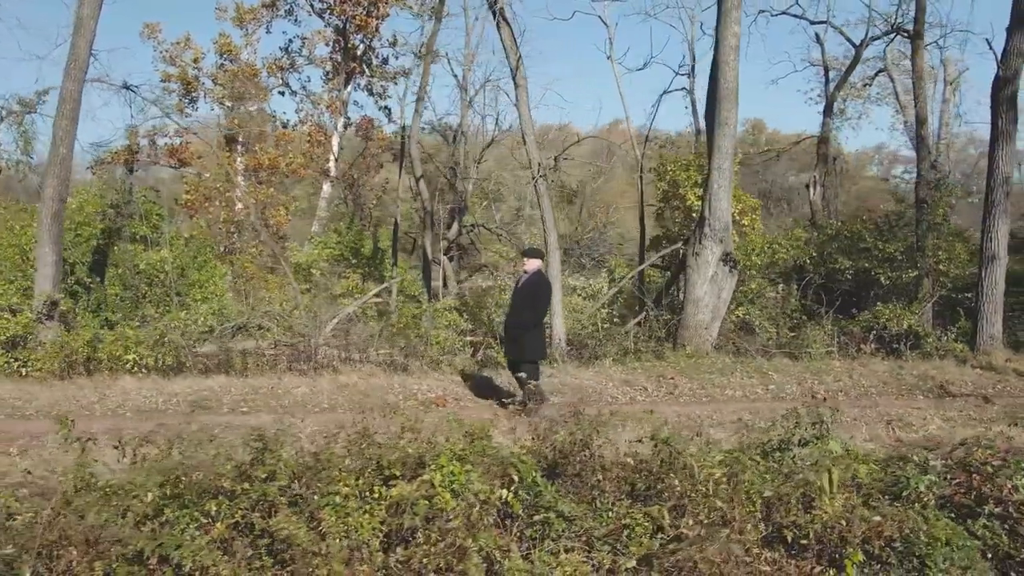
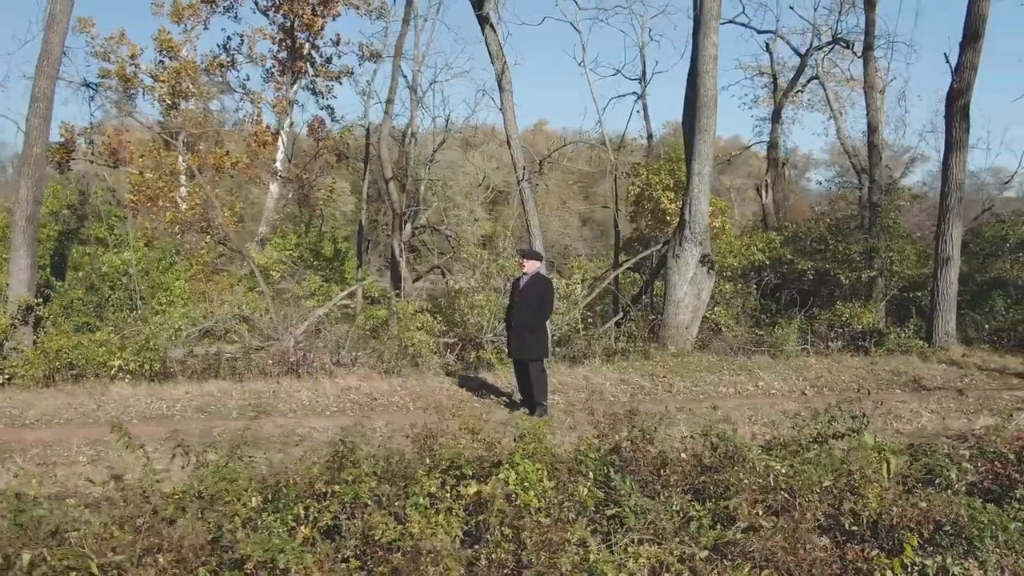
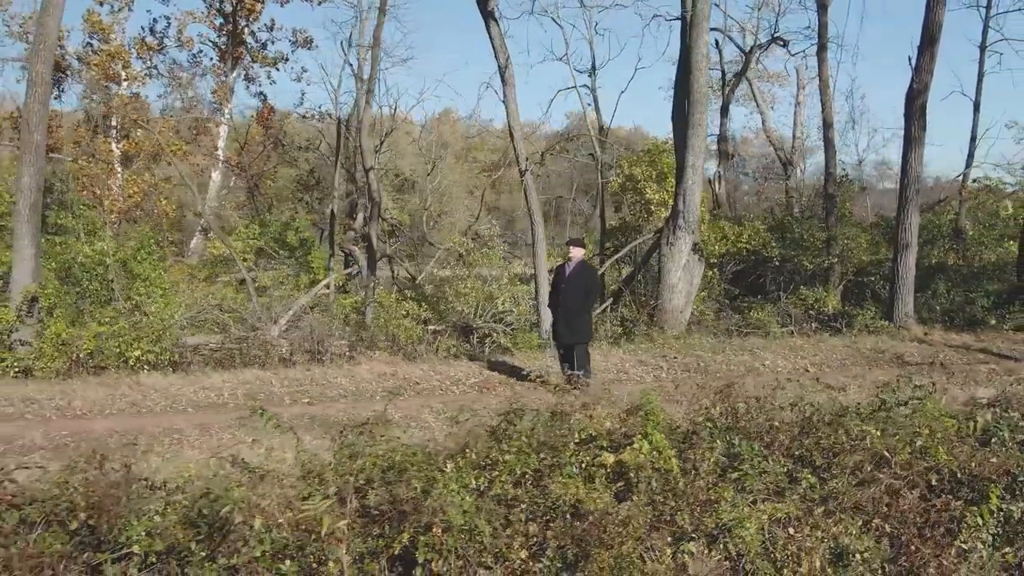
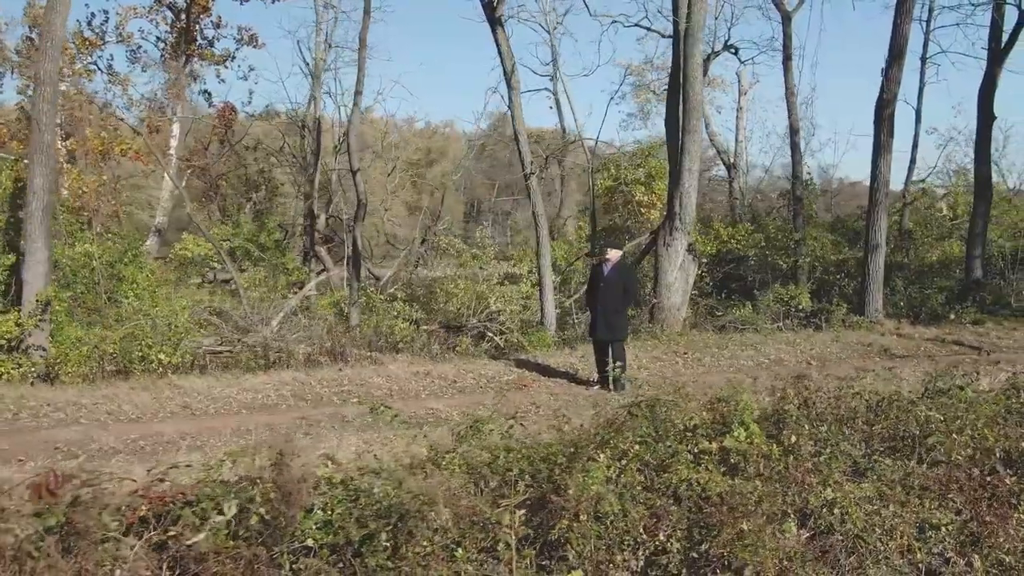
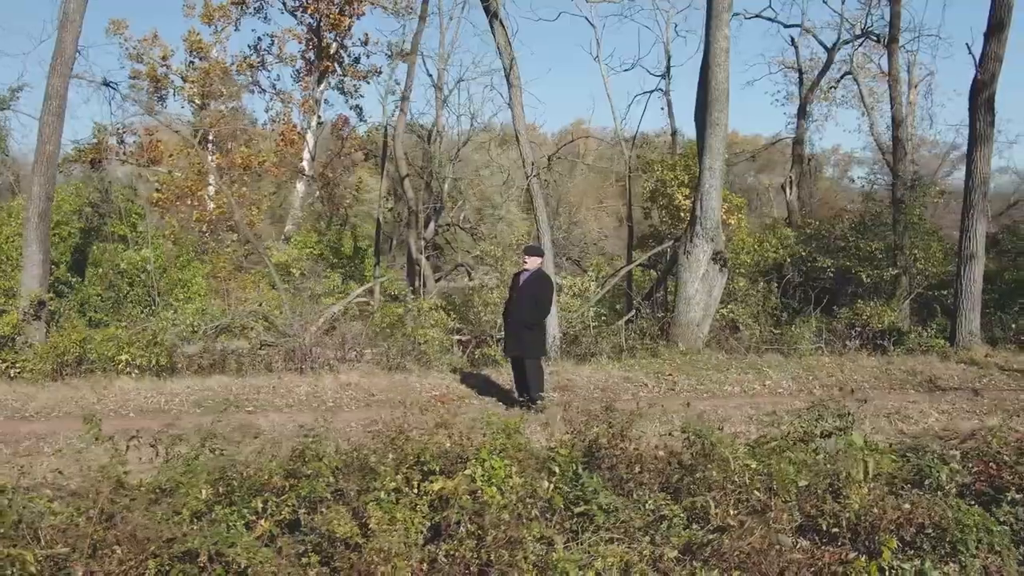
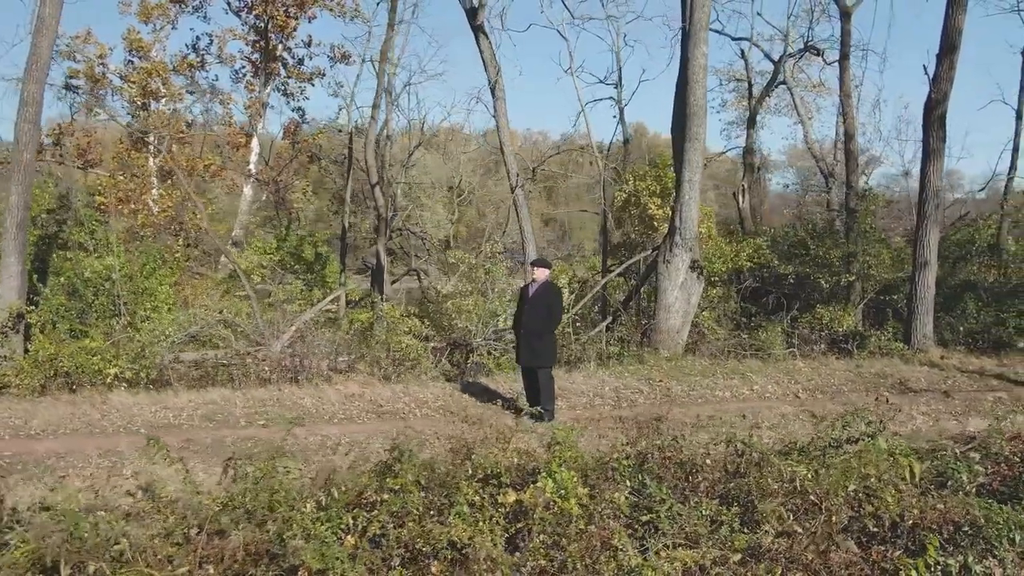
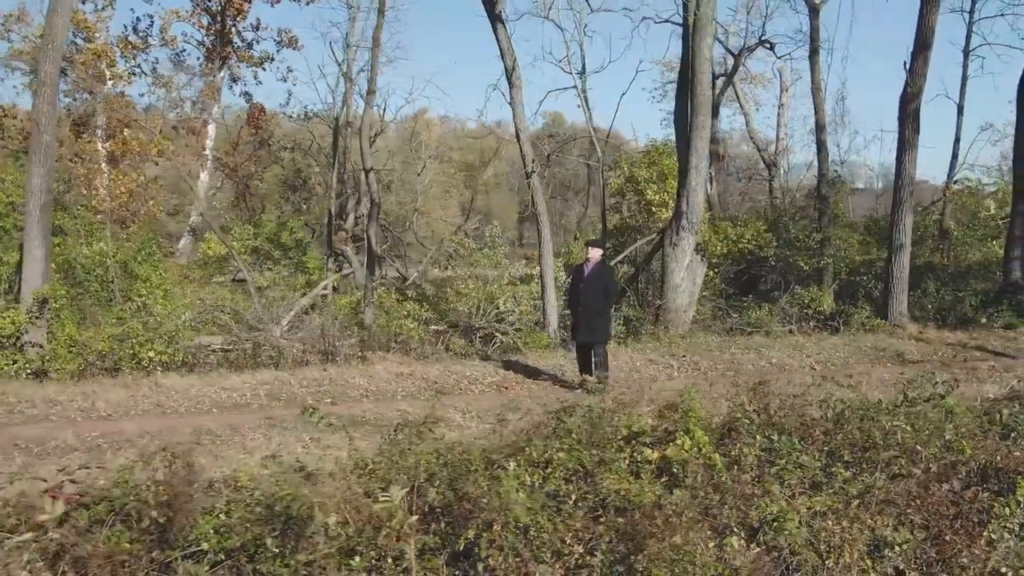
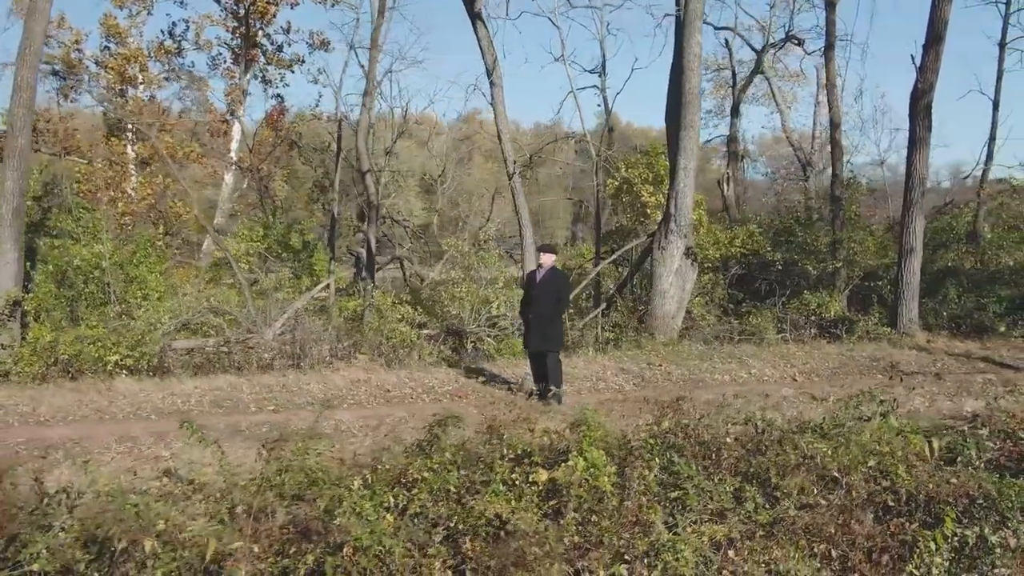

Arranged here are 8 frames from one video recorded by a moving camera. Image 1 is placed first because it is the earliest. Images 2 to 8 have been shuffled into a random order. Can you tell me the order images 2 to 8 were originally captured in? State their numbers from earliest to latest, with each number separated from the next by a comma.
5, 2, 6, 8, 3, 7, 4
